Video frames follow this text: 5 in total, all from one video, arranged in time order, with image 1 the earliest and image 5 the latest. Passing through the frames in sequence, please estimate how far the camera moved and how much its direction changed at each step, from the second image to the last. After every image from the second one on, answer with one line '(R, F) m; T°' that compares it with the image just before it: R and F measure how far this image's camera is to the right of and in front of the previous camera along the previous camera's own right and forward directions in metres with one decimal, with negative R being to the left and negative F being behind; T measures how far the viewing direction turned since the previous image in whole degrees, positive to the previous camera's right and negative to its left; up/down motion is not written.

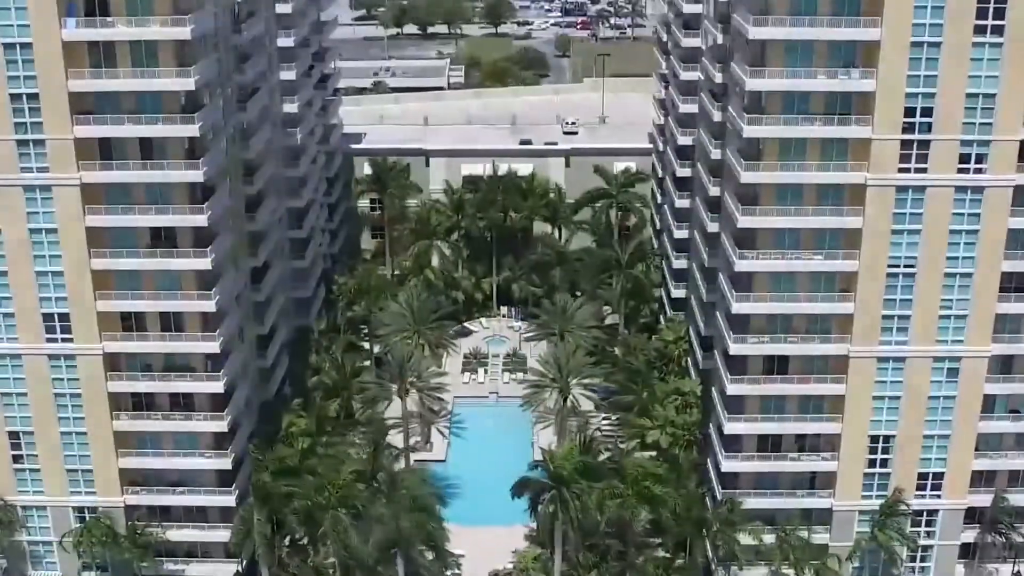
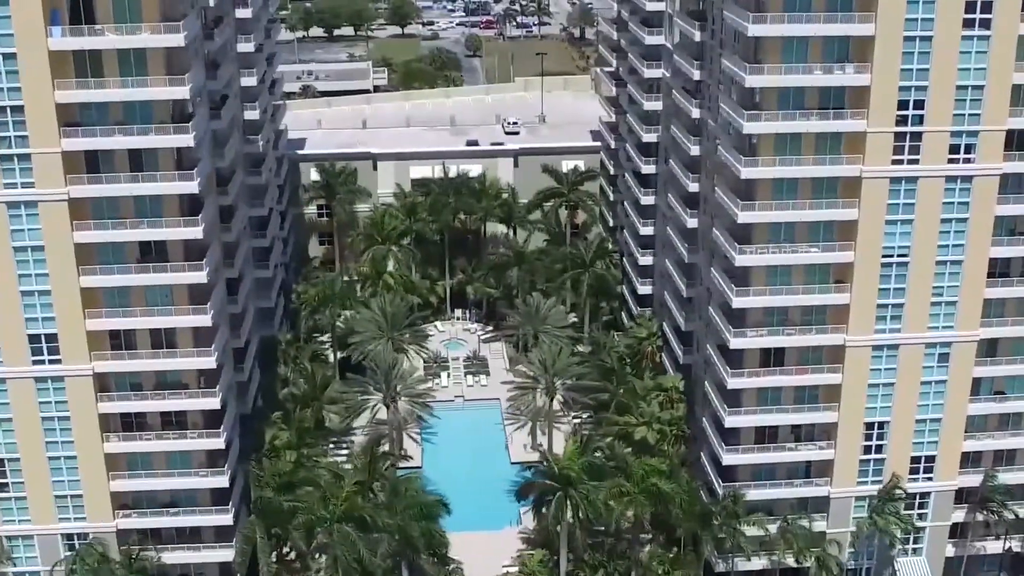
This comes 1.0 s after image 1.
(-3.8, +0.5) m; +5°
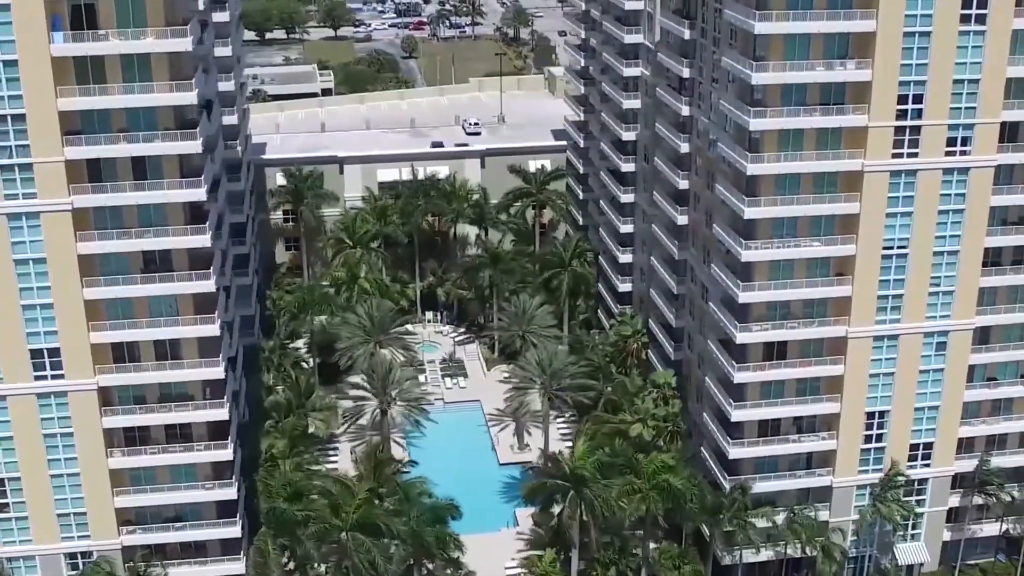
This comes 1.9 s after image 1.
(-3.0, +0.2) m; +3°
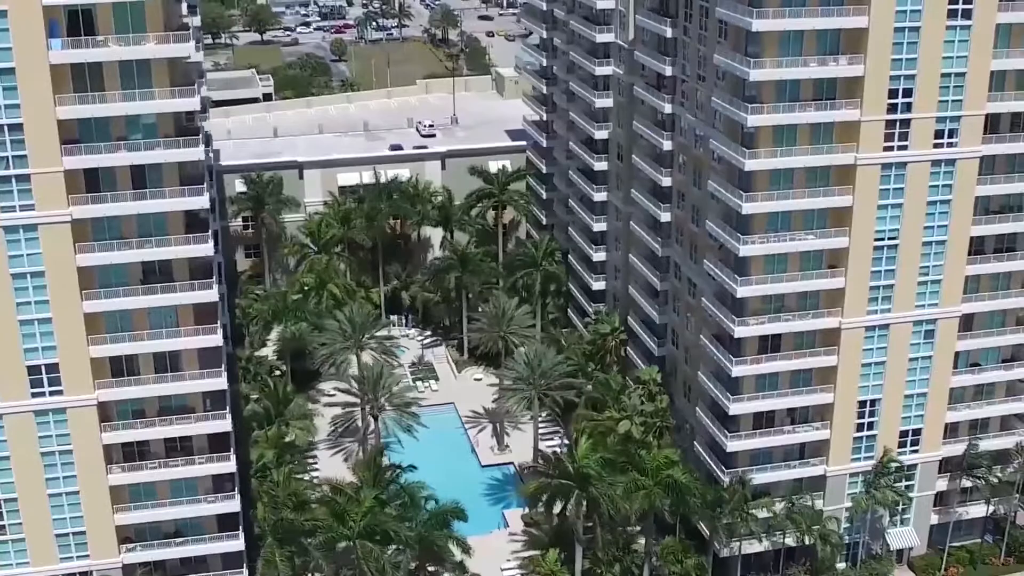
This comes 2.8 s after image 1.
(-3.0, +0.2) m; +4°
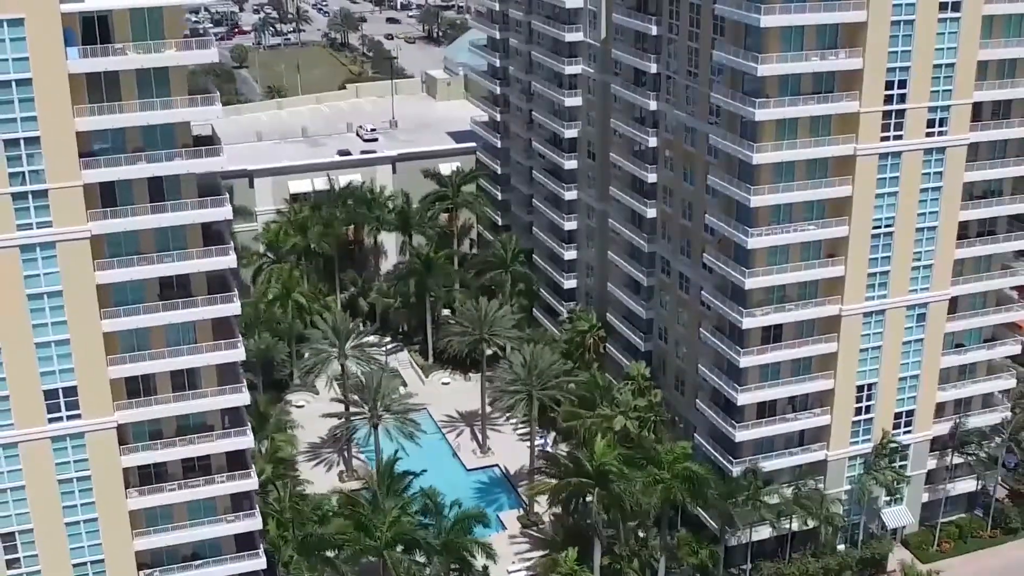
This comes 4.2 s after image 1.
(-4.7, +0.3) m; +5°
